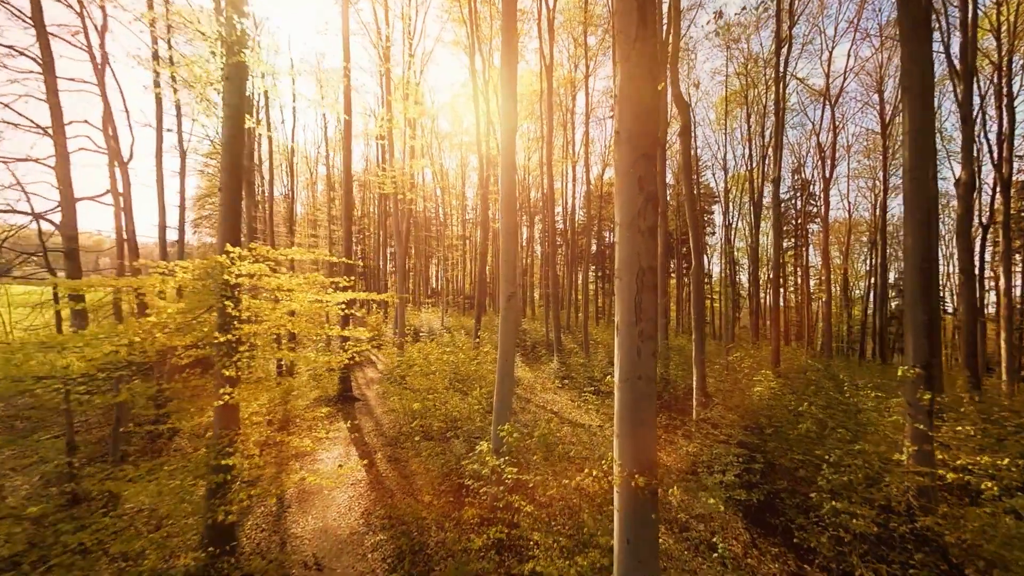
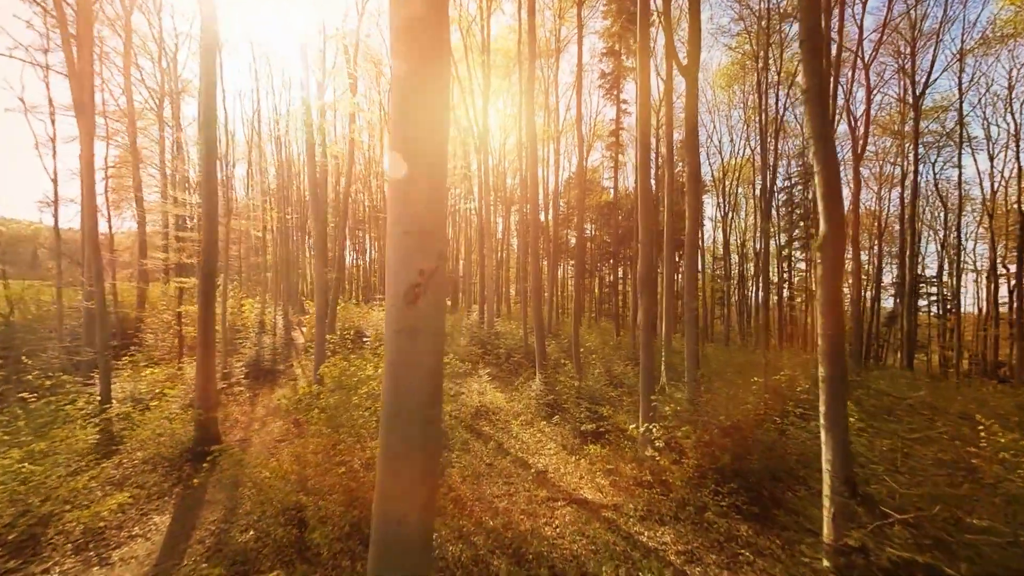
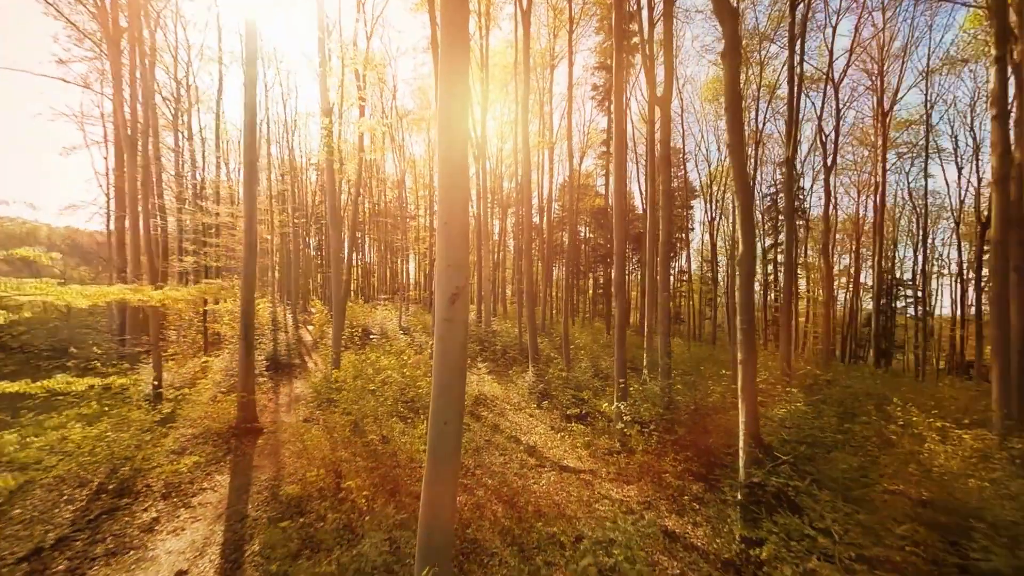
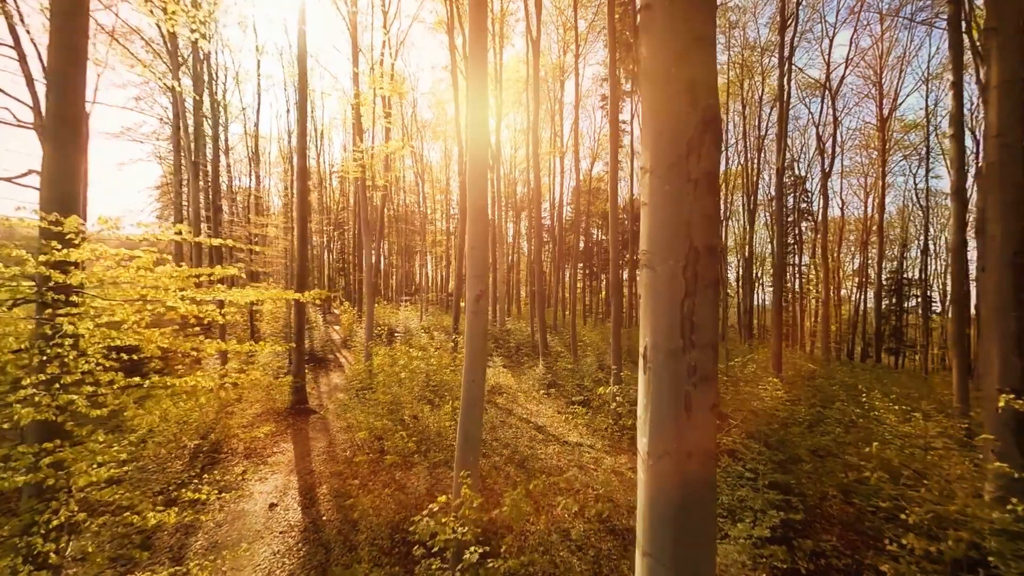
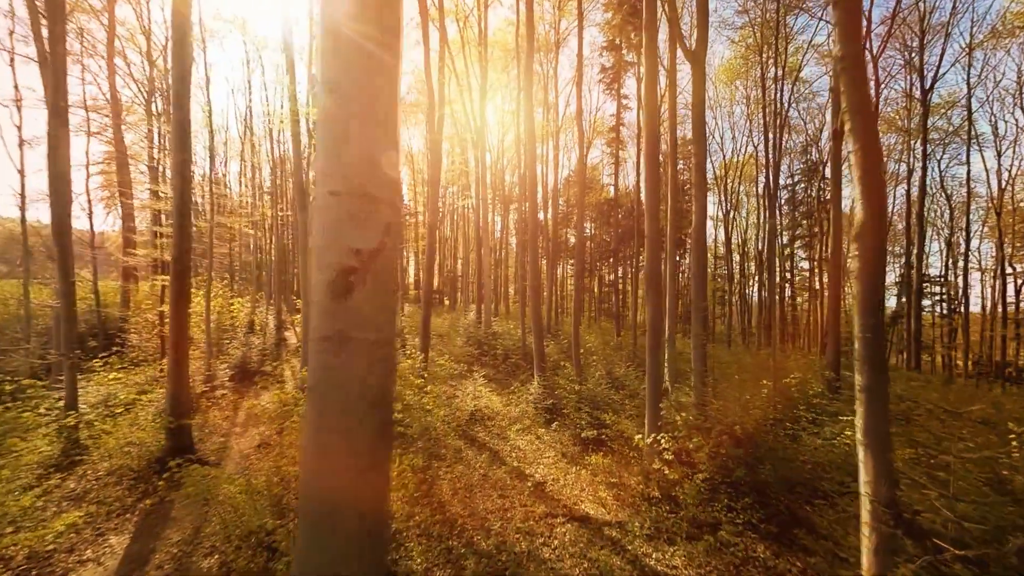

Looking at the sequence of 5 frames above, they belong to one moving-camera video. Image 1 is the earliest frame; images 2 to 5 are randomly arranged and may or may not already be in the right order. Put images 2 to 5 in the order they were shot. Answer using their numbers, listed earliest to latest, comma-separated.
4, 3, 2, 5
